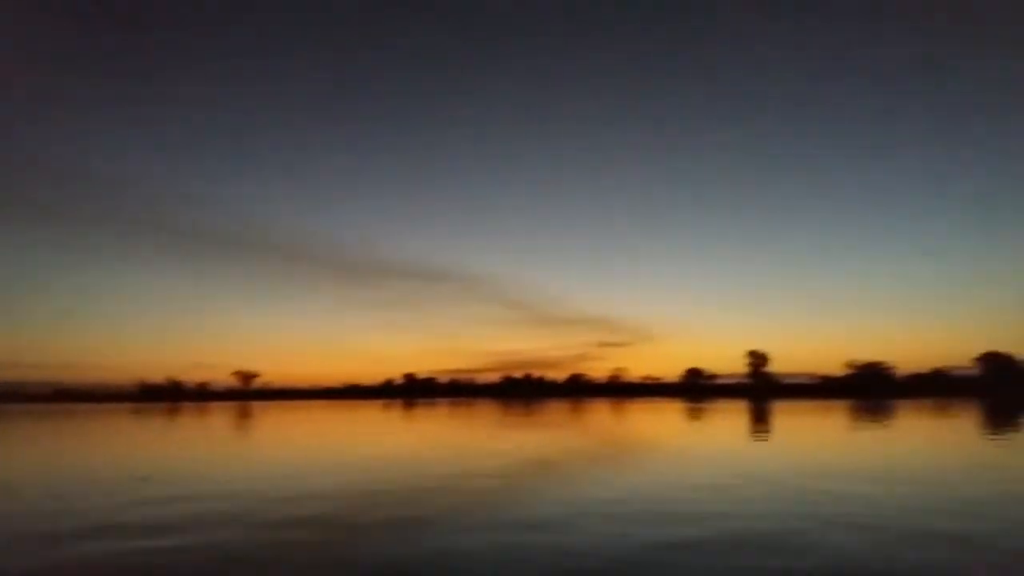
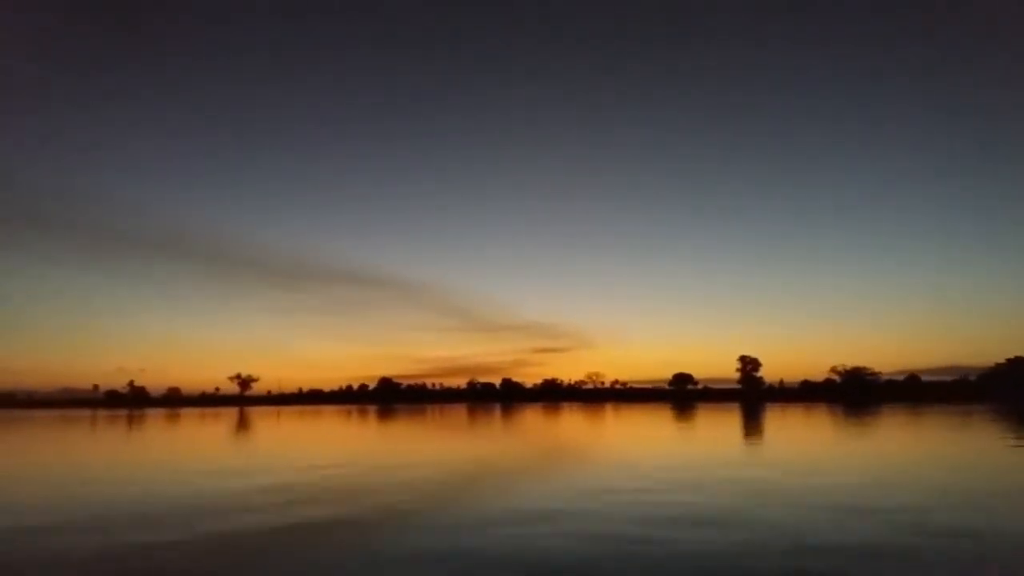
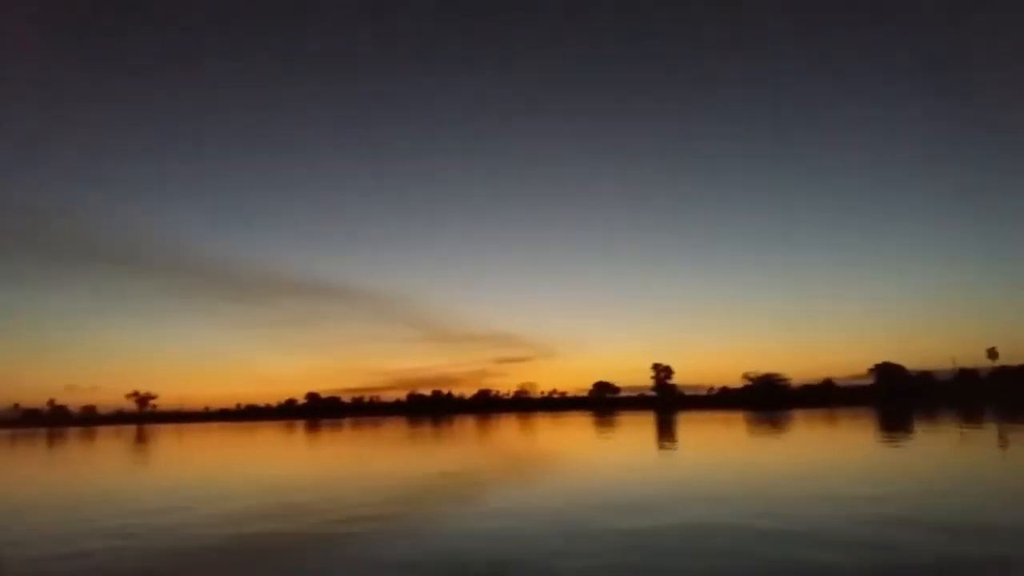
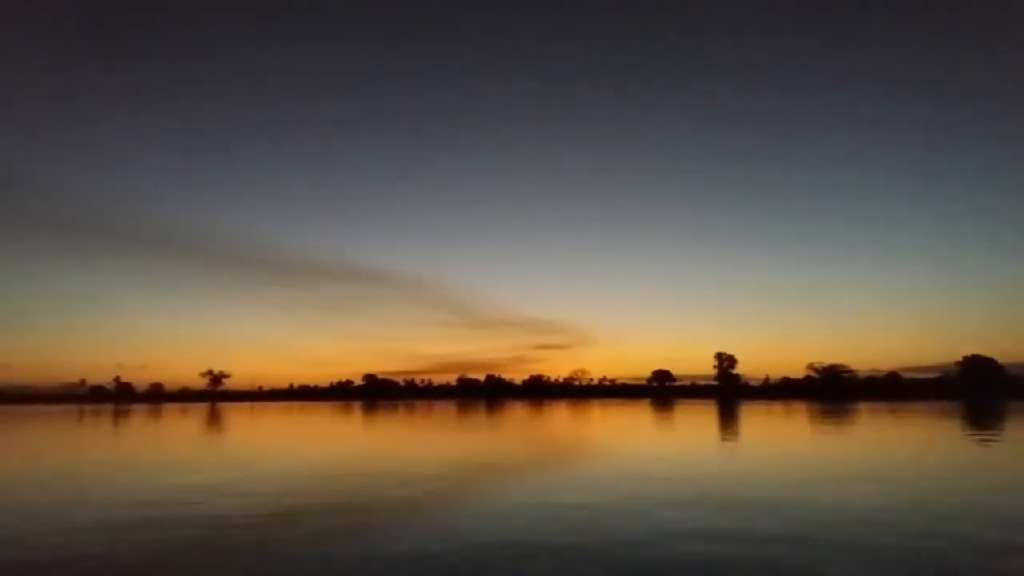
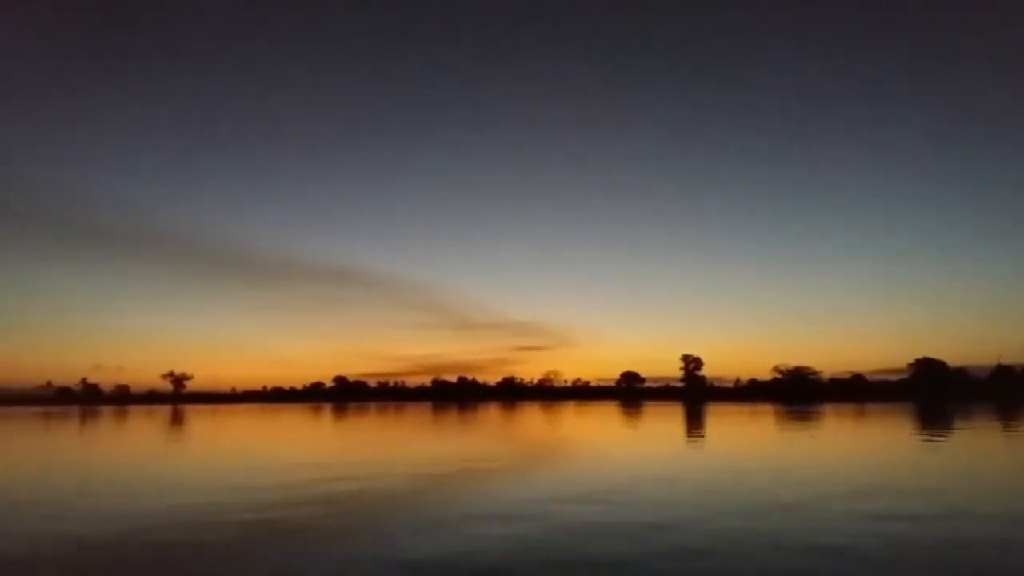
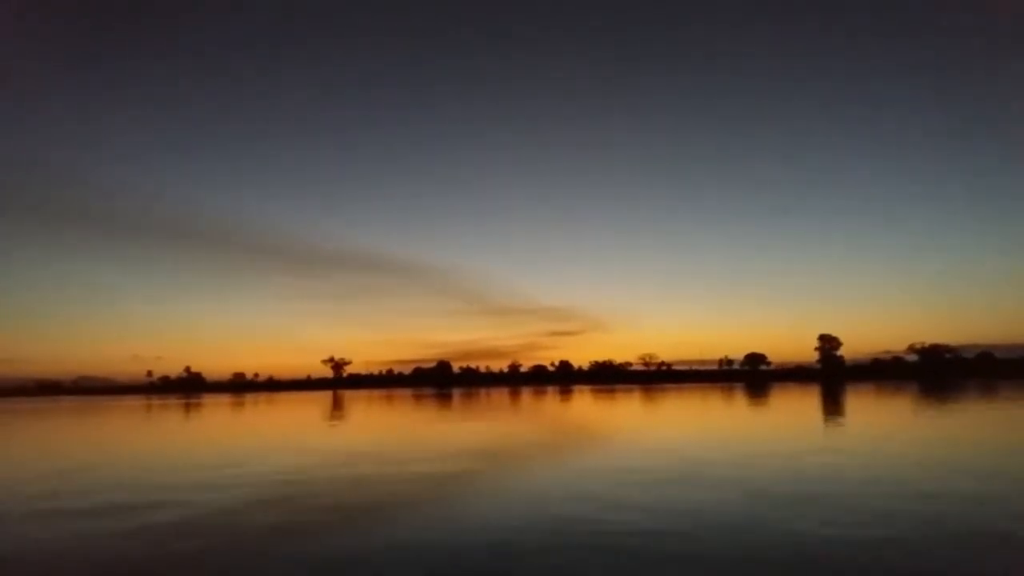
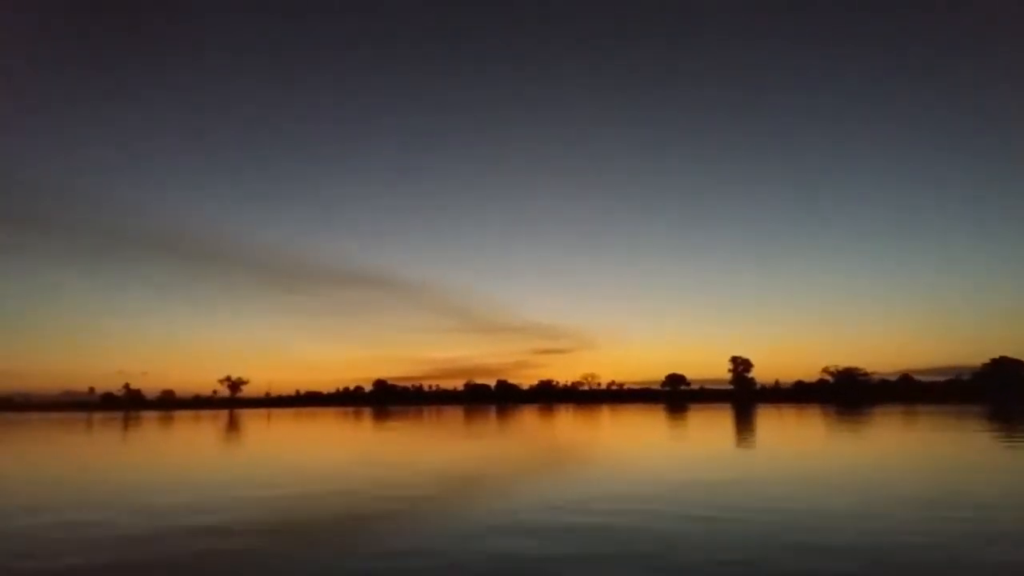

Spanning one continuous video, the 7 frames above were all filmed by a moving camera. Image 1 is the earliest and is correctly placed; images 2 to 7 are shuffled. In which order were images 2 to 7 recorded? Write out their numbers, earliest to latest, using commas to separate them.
3, 5, 4, 7, 2, 6
